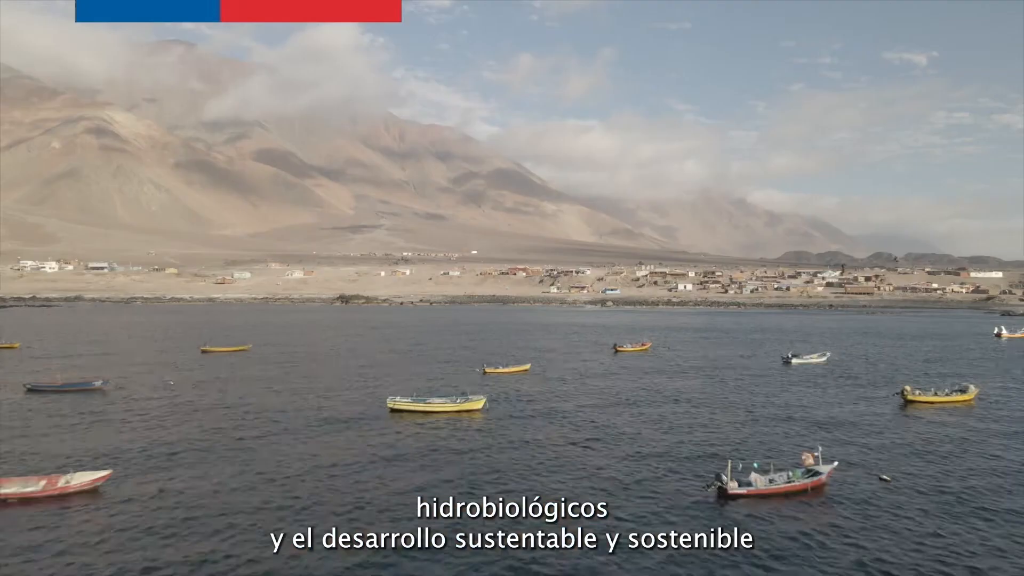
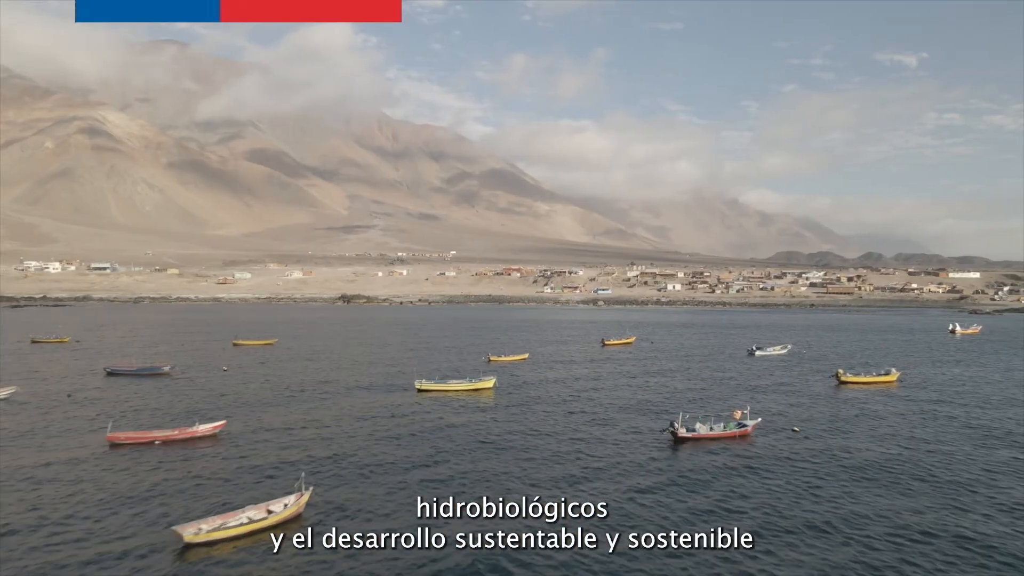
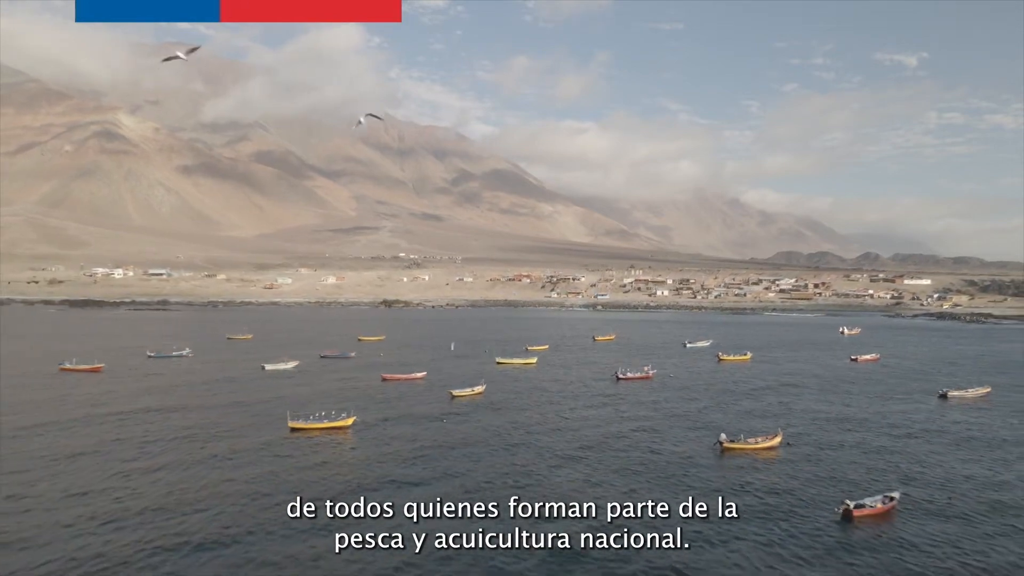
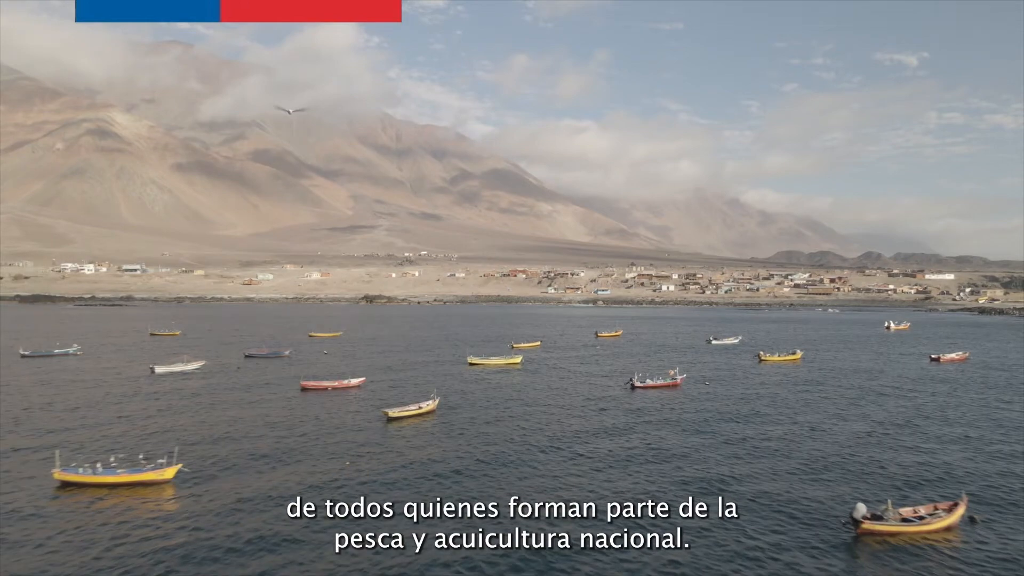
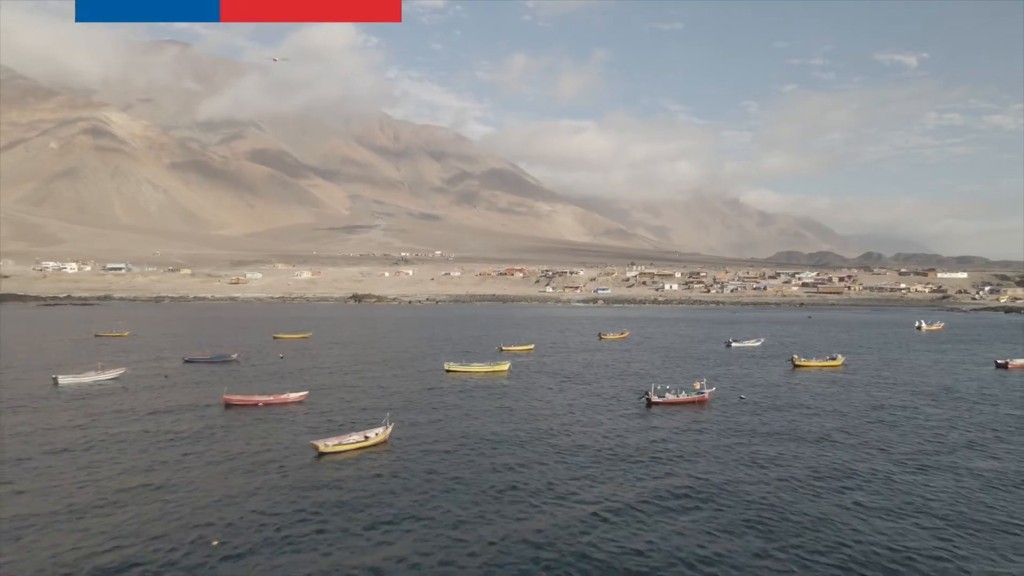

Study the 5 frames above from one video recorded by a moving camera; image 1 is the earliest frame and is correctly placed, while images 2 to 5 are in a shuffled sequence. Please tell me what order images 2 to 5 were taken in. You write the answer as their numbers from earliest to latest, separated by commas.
2, 5, 4, 3
